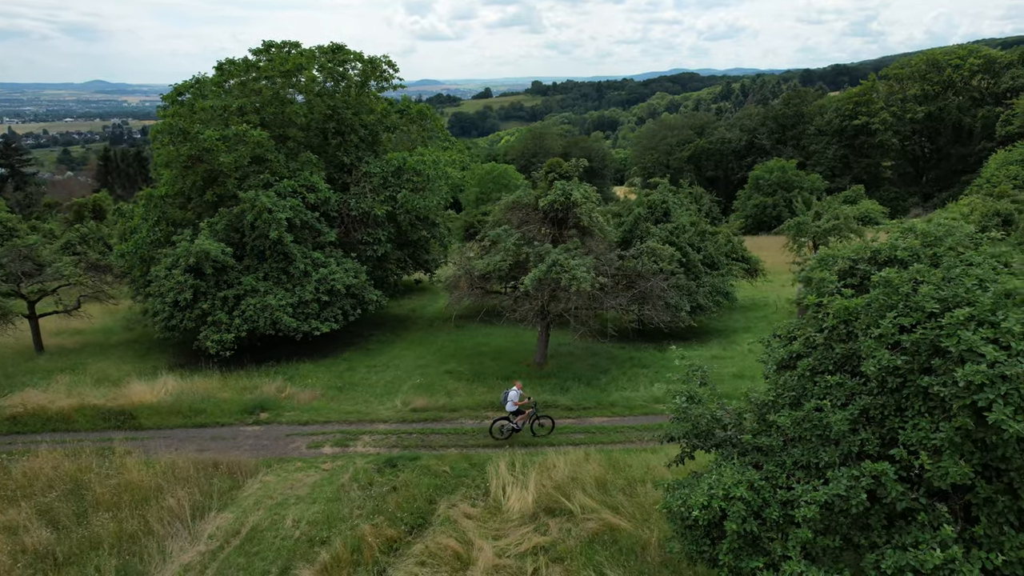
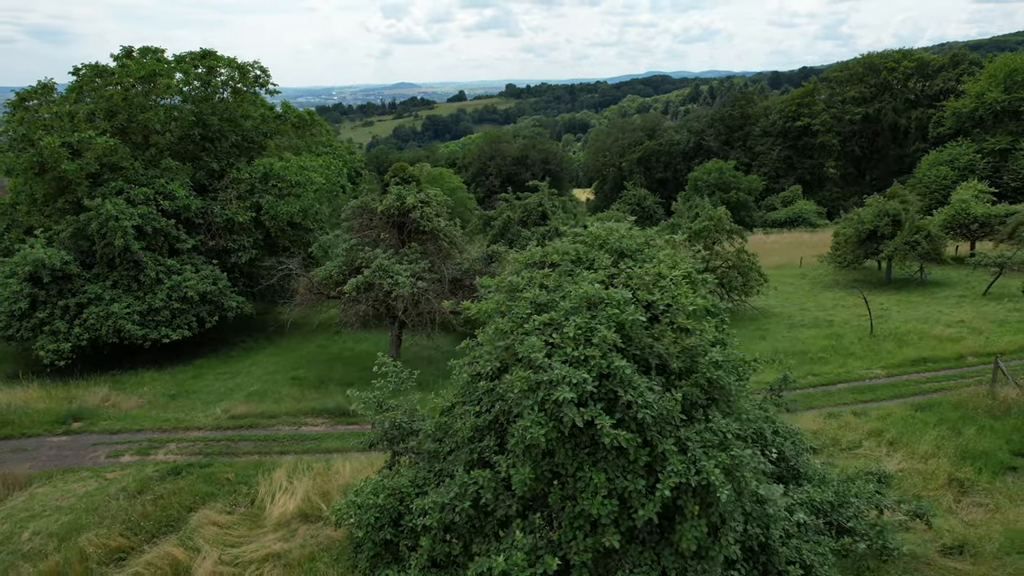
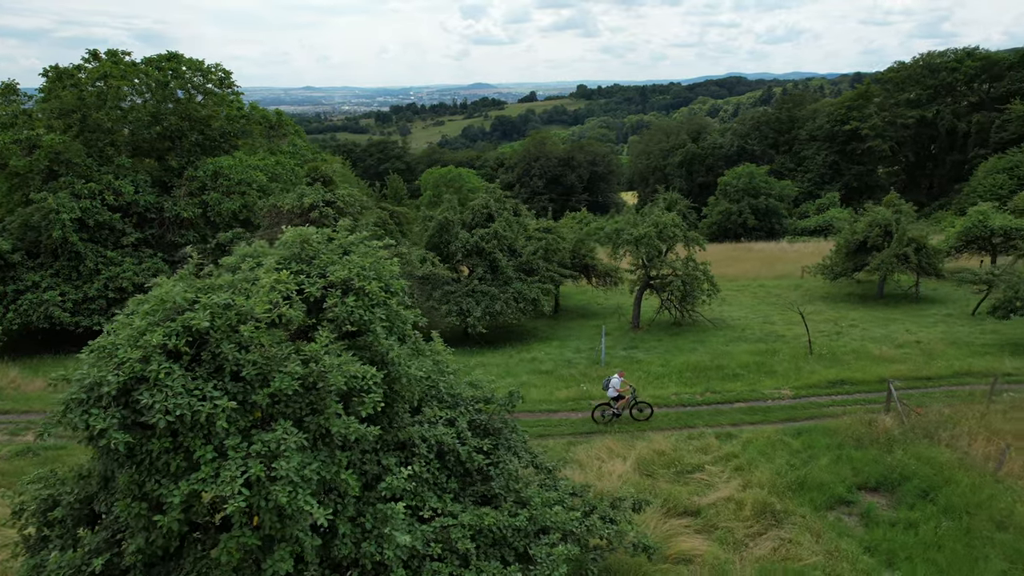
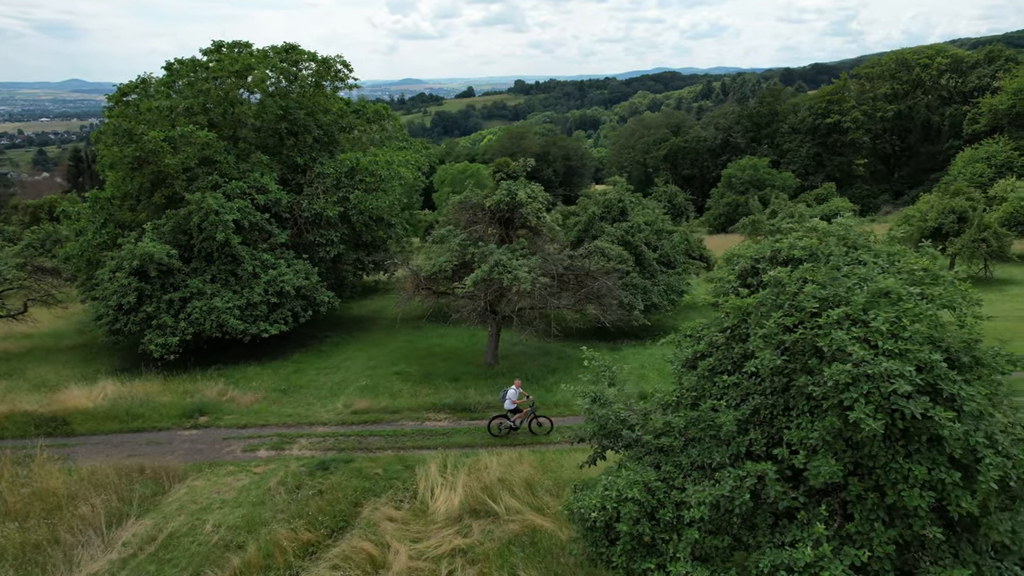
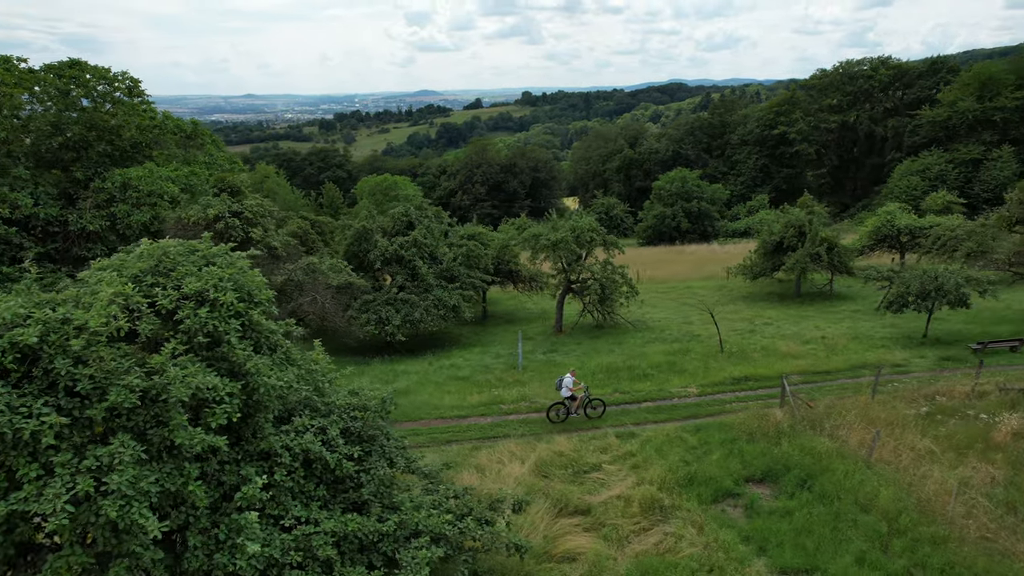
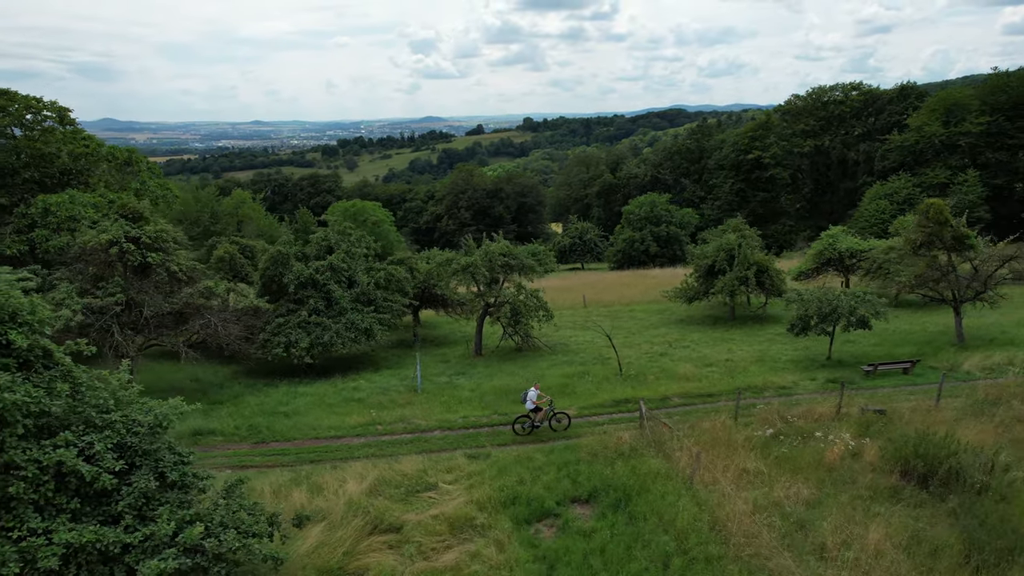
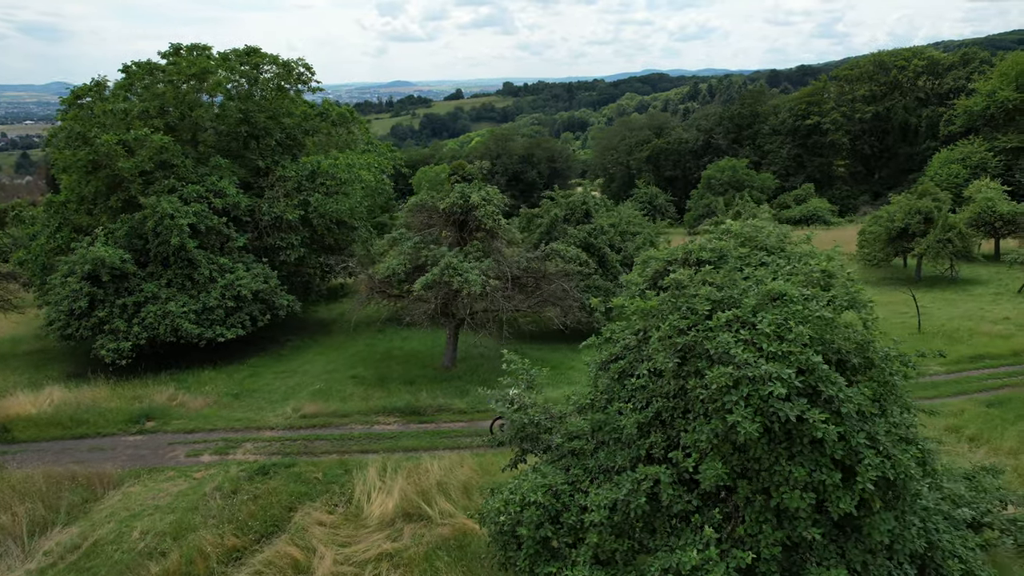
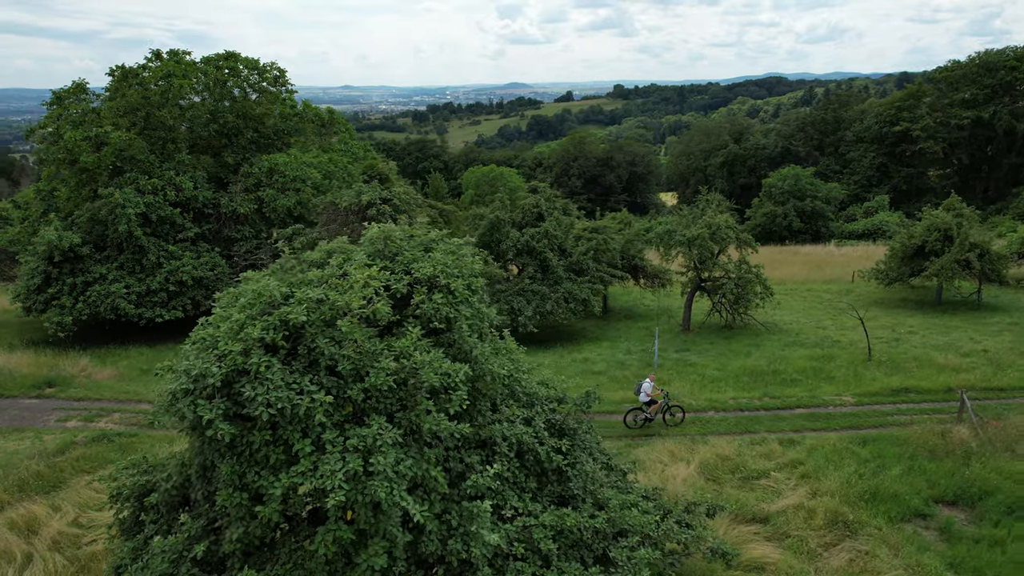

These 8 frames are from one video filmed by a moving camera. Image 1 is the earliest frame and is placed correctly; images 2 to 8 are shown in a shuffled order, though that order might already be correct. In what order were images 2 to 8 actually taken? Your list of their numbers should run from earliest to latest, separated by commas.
4, 7, 2, 8, 3, 5, 6
